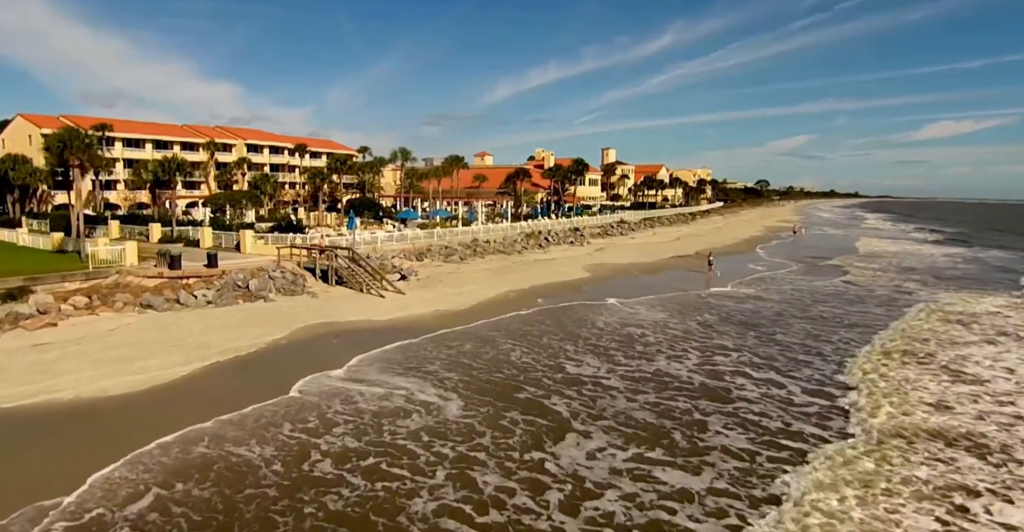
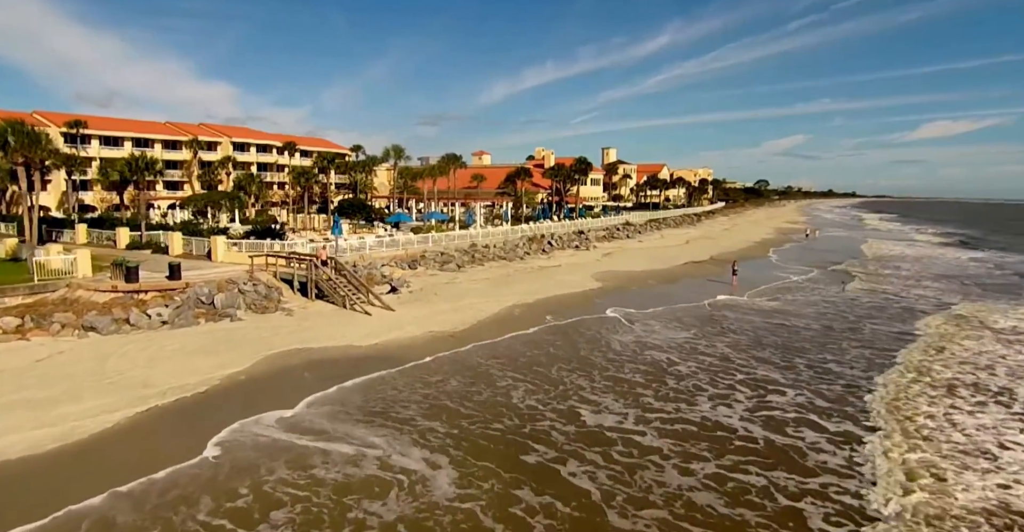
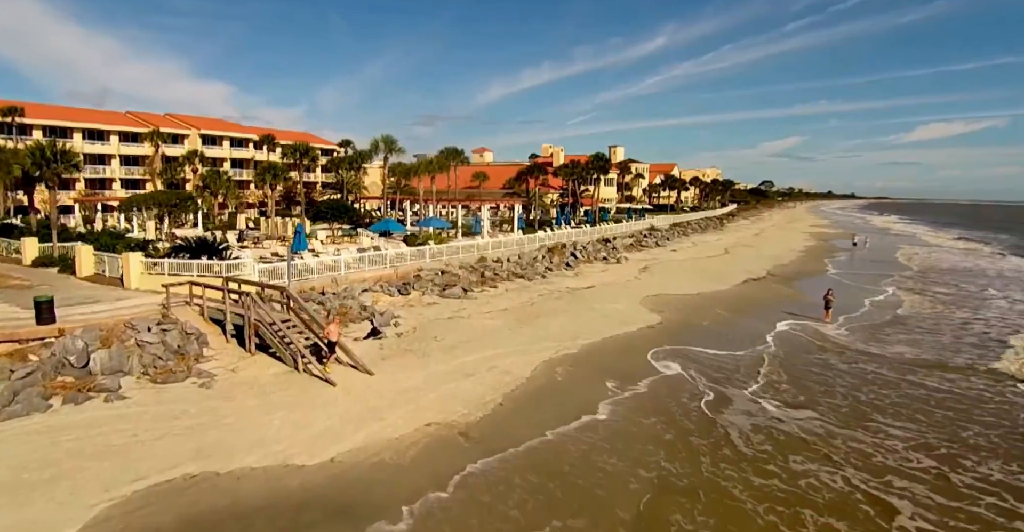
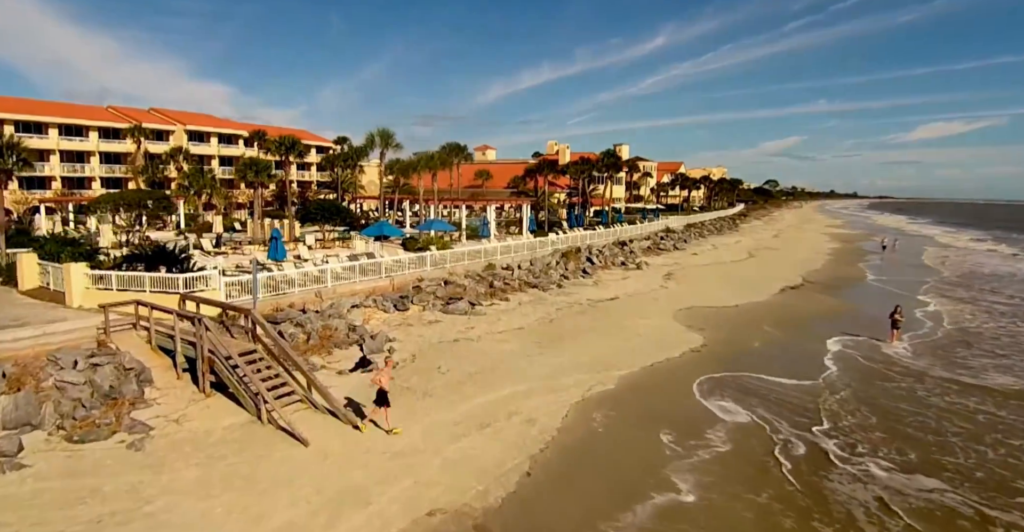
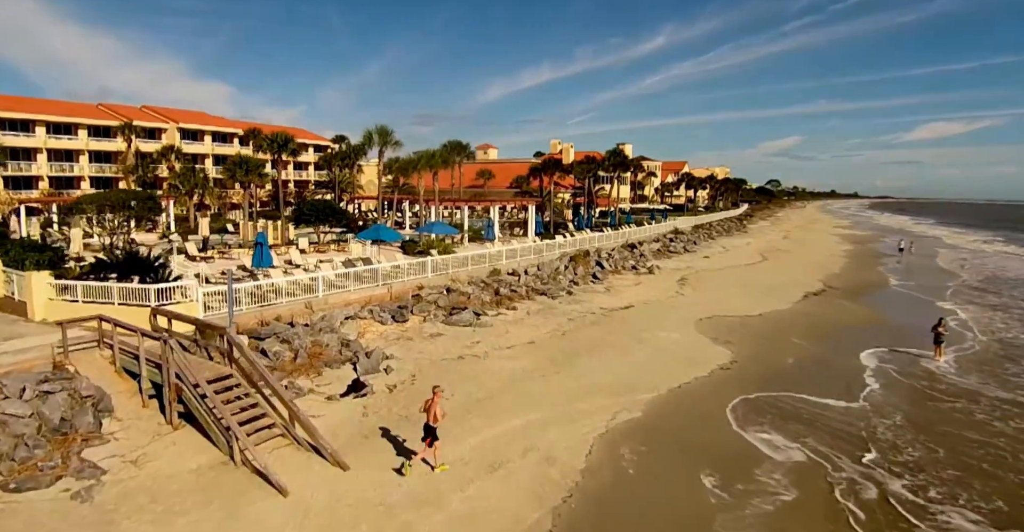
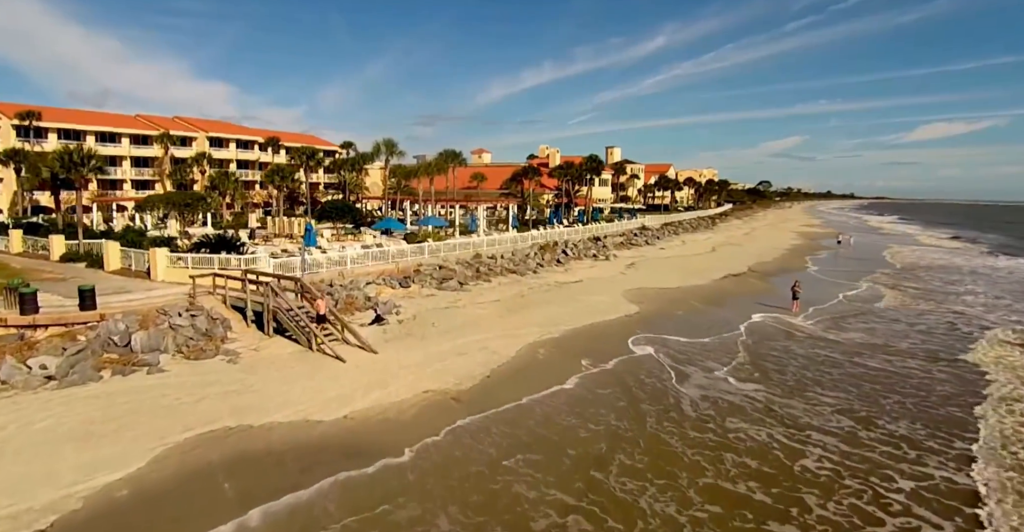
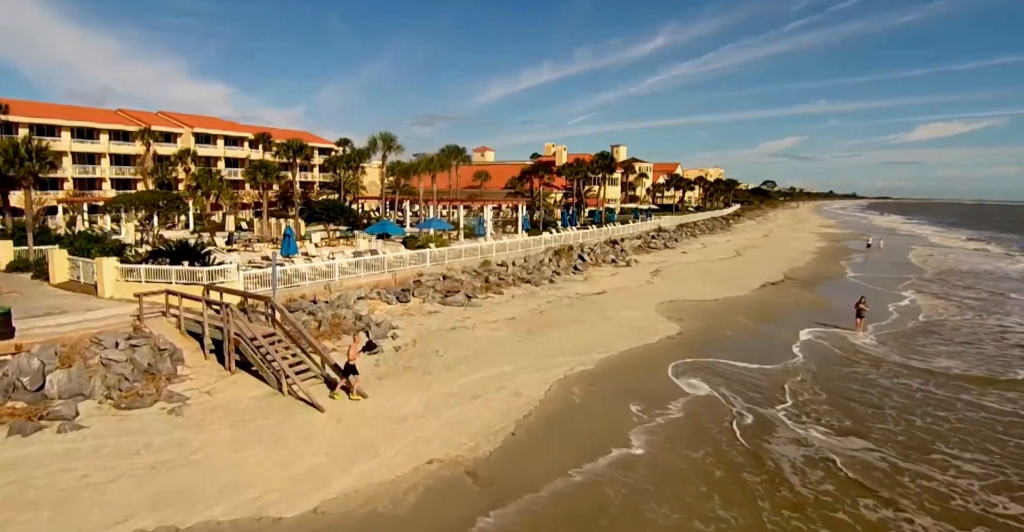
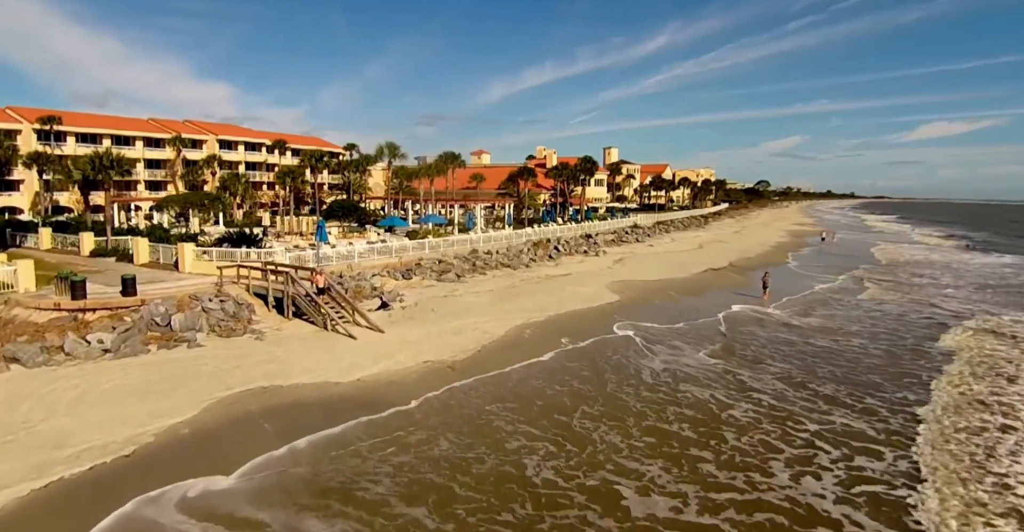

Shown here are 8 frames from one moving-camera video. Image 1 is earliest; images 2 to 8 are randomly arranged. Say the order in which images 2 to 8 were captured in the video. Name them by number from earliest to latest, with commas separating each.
2, 8, 6, 3, 7, 4, 5
